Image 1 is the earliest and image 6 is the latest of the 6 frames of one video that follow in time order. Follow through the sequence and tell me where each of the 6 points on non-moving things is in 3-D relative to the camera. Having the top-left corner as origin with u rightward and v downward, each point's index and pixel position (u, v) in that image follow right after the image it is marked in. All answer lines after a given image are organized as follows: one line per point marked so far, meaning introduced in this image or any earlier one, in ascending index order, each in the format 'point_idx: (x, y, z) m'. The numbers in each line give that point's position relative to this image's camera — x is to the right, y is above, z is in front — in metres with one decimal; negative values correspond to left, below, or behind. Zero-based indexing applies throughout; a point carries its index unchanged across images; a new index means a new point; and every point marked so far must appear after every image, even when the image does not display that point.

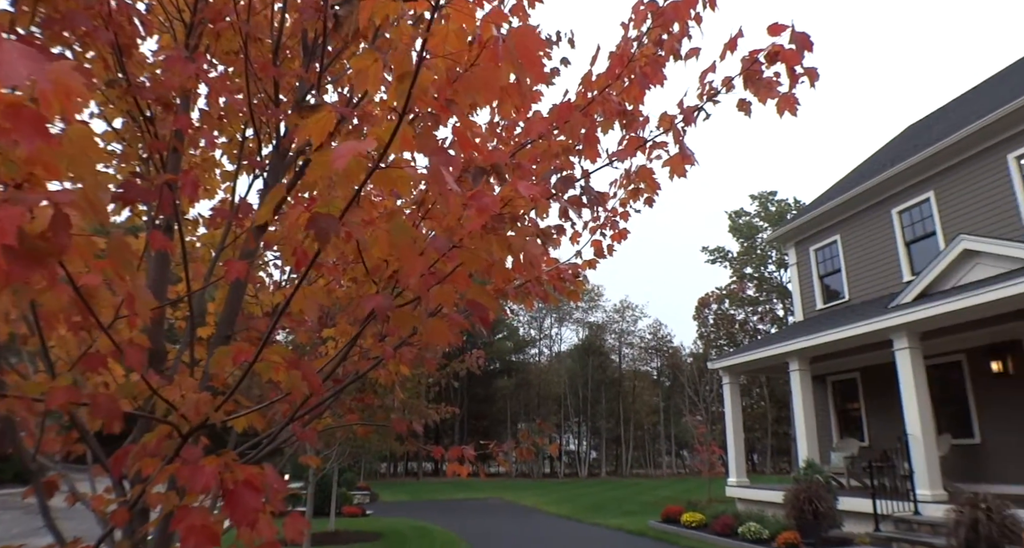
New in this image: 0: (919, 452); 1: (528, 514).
0: (+5.6, -2.5, +7.9) m
1: (+0.6, -8.0, +18.6) m
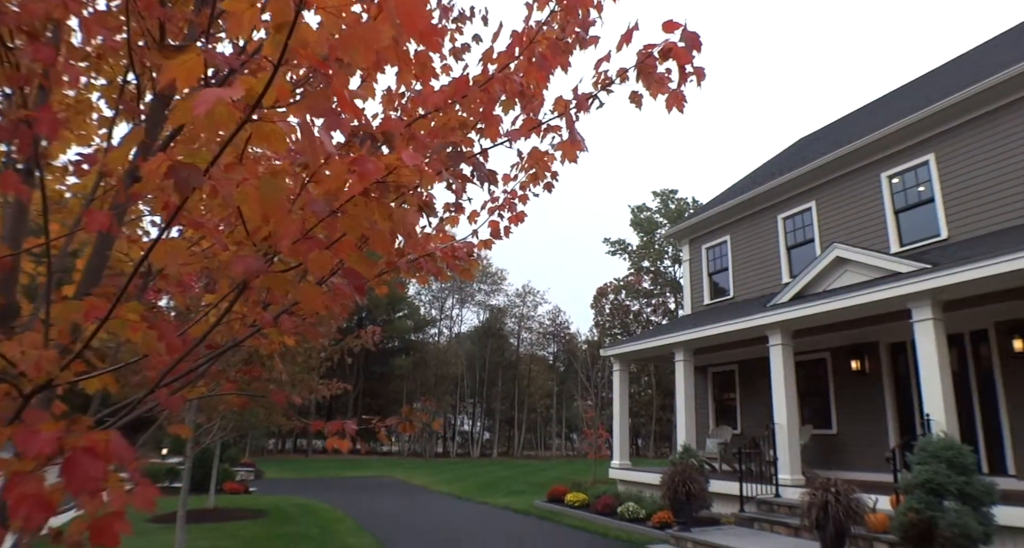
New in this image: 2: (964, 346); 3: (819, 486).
0: (+4.0, -2.5, +8.4) m
1: (-3.2, -7.3, +18.2) m
2: (+6.8, -1.1, +8.2) m
3: (+3.8, -2.6, +6.8) m
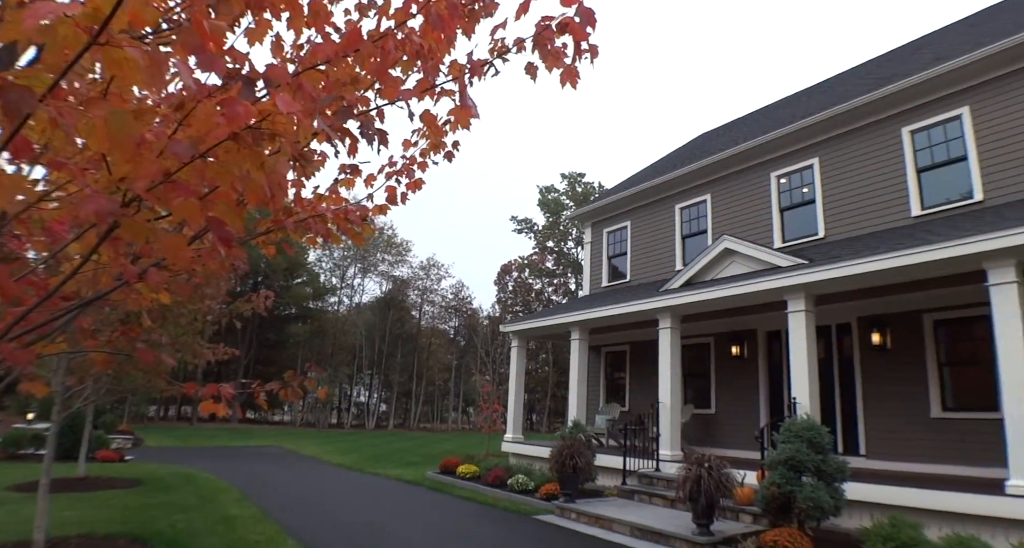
0: (+2.3, -2.3, +8.8) m
1: (-6.8, -6.1, +17.4) m
2: (+5.2, -1.0, +9.0) m
3: (+2.4, -2.5, +7.1) m
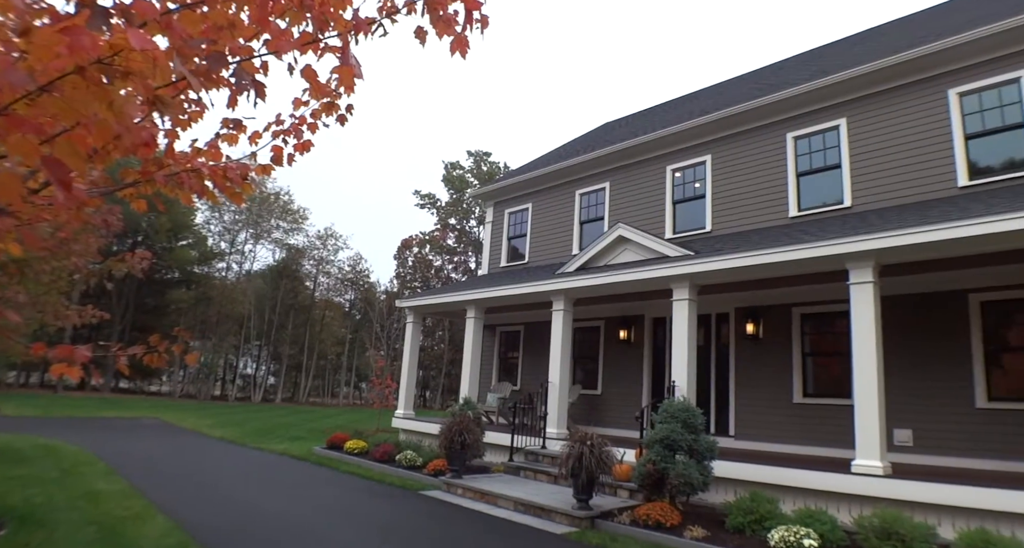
0: (+0.5, -2.0, +8.9) m
1: (-10.1, -4.9, +15.9) m
2: (+3.4, -0.9, +9.6) m
3: (+0.9, -2.2, +7.3) m
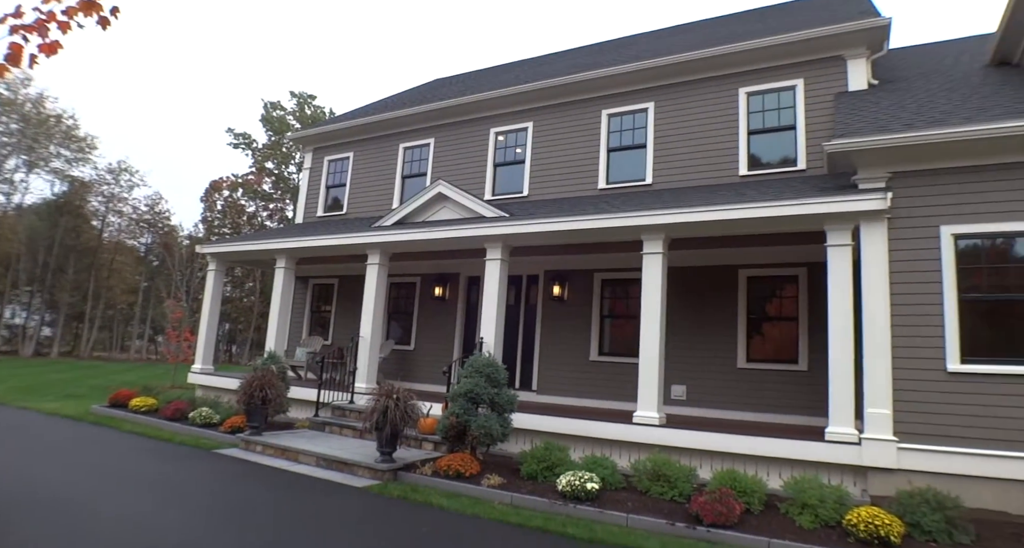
0: (-2.4, -1.3, +8.7) m
1: (-14.5, -3.2, +13.2) m
2: (+0.3, -0.3, +10.0) m
3: (-1.7, -1.6, +7.3) m
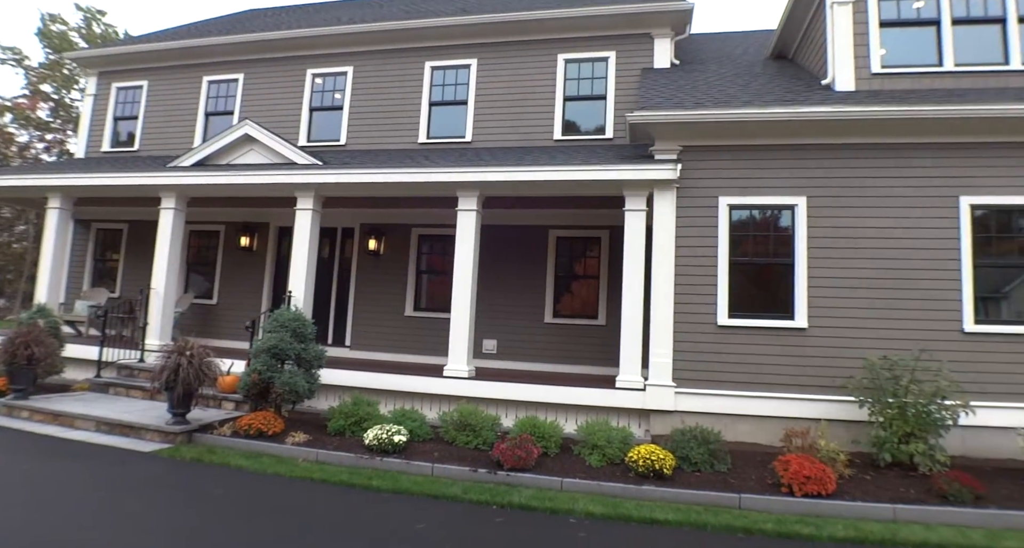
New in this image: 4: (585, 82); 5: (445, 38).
0: (-5.1, -0.5, +8.0) m
1: (-18.0, -1.9, +10.0) m
2: (-2.7, +0.5, +9.7) m
3: (-4.2, -0.9, +6.7) m
4: (+1.4, +3.1, +8.7) m
5: (-0.9, +4.0, +9.3) m
